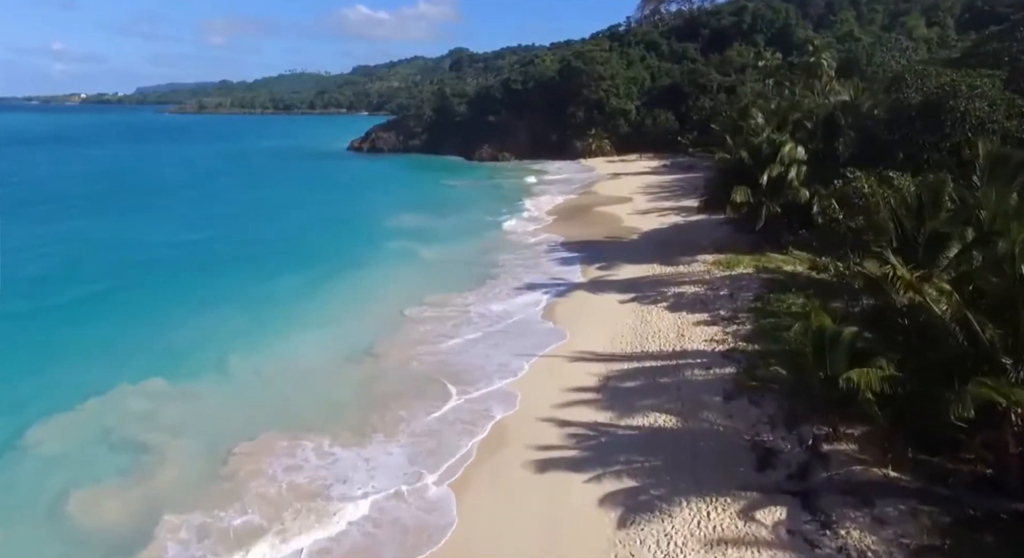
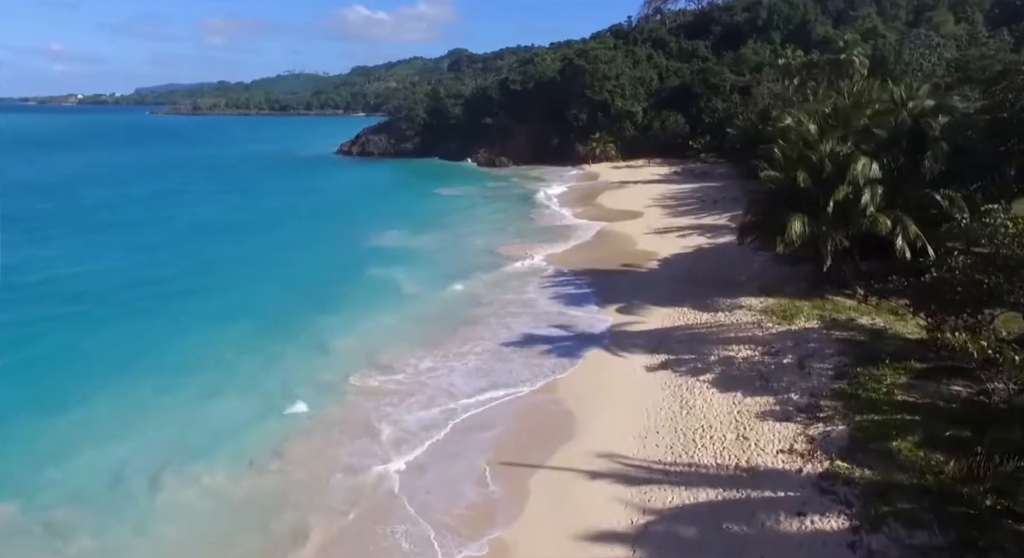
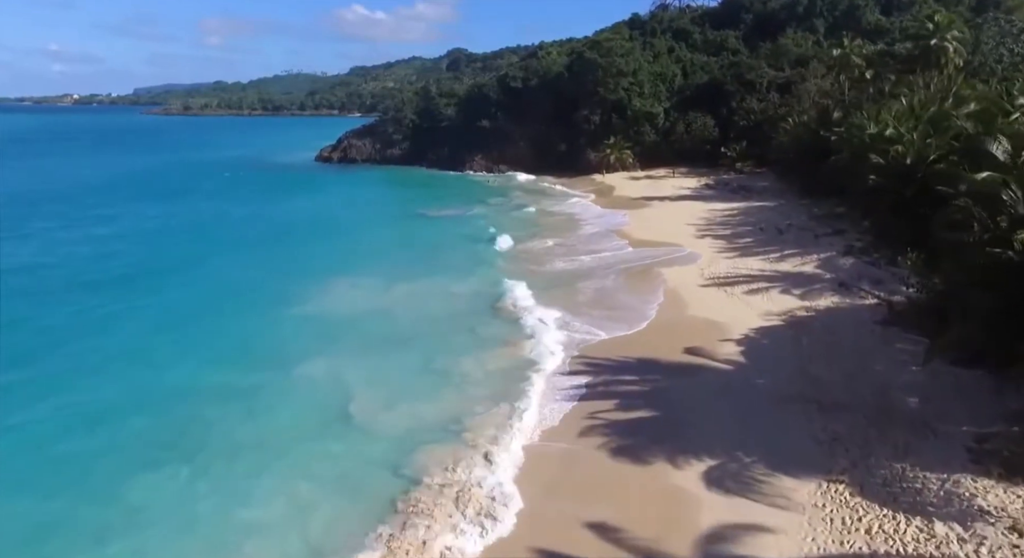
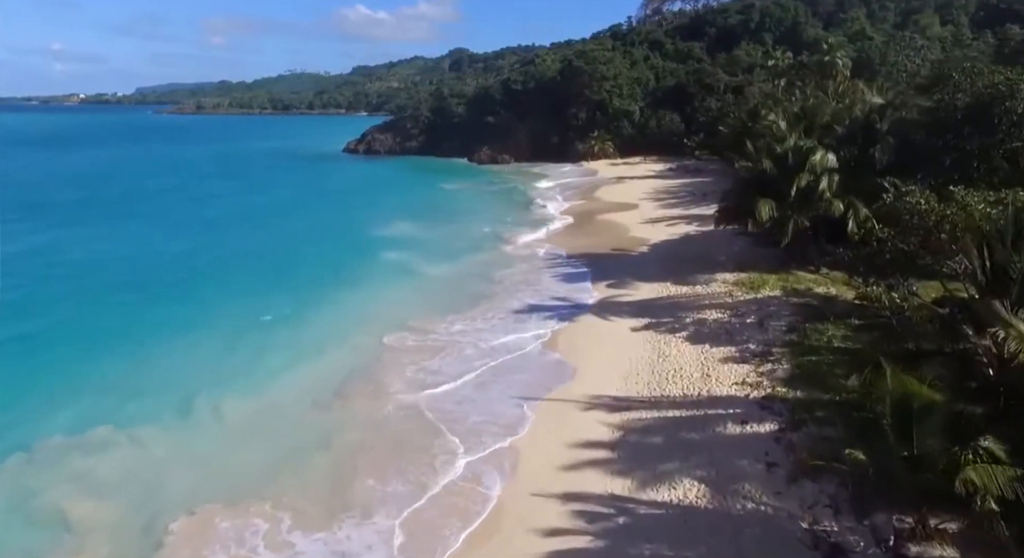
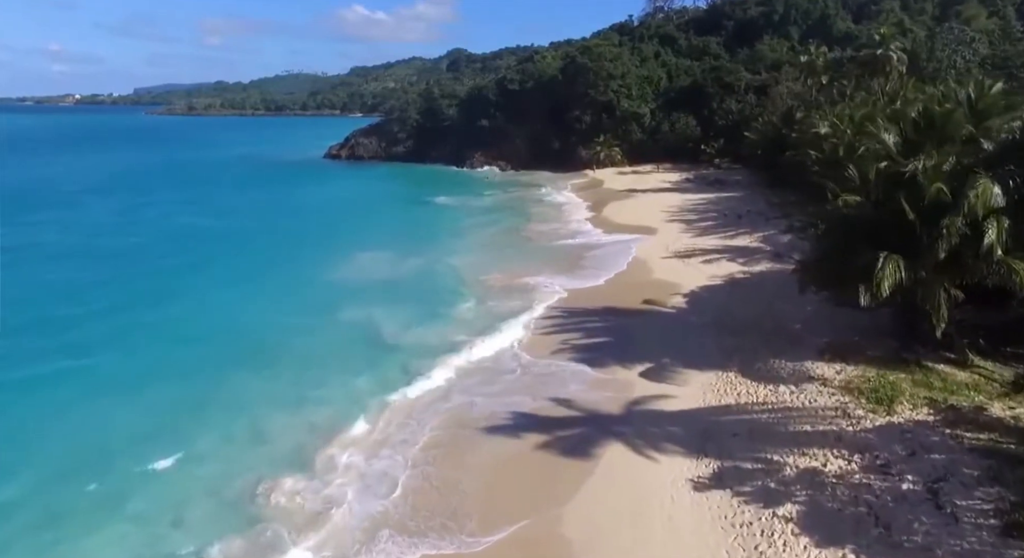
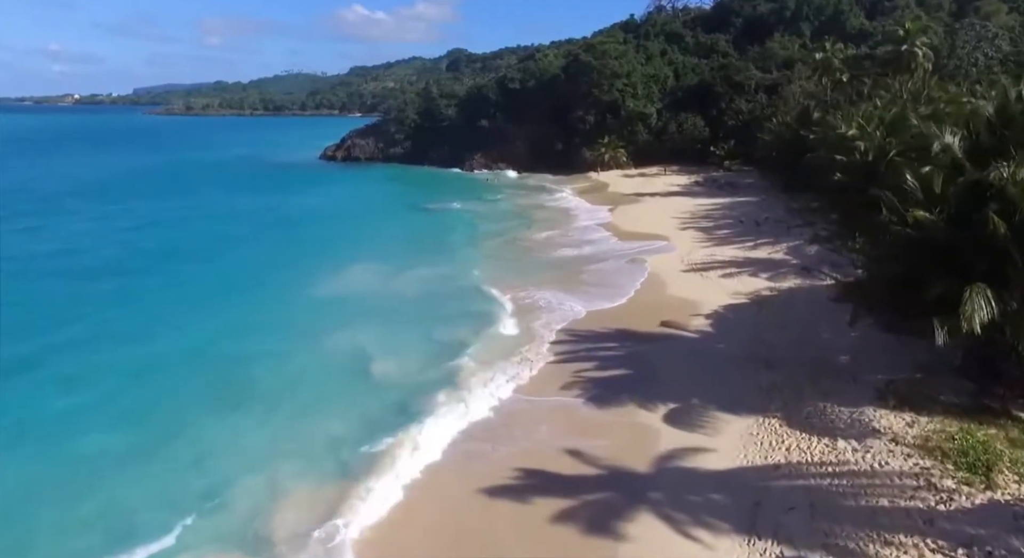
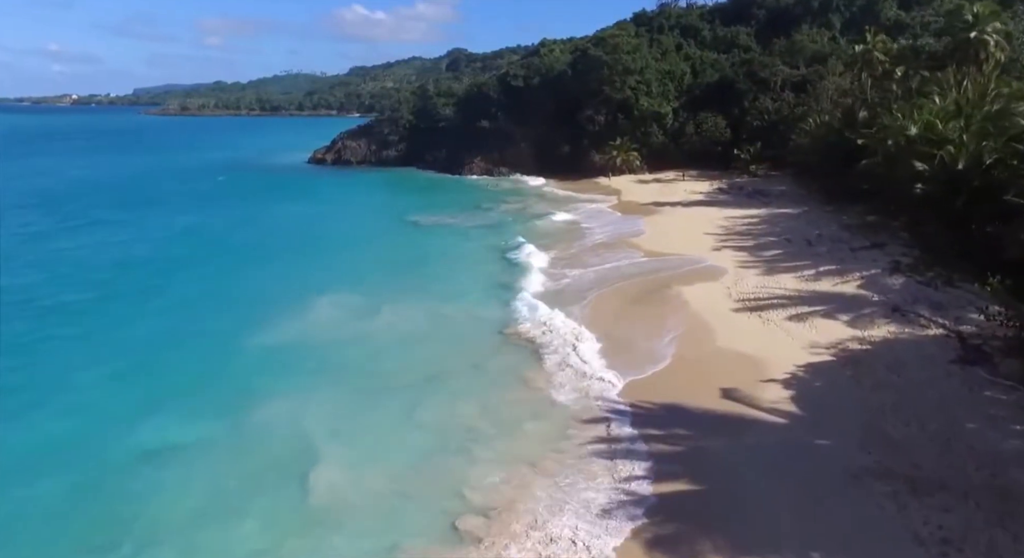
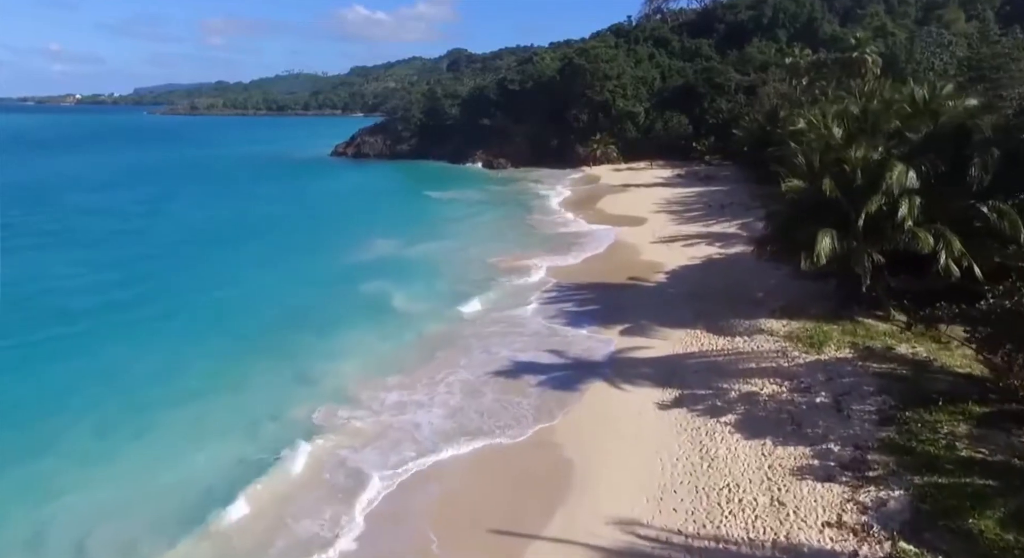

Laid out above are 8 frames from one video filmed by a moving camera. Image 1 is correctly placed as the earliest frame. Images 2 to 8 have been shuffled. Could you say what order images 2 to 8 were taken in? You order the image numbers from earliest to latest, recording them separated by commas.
4, 2, 8, 5, 6, 3, 7
